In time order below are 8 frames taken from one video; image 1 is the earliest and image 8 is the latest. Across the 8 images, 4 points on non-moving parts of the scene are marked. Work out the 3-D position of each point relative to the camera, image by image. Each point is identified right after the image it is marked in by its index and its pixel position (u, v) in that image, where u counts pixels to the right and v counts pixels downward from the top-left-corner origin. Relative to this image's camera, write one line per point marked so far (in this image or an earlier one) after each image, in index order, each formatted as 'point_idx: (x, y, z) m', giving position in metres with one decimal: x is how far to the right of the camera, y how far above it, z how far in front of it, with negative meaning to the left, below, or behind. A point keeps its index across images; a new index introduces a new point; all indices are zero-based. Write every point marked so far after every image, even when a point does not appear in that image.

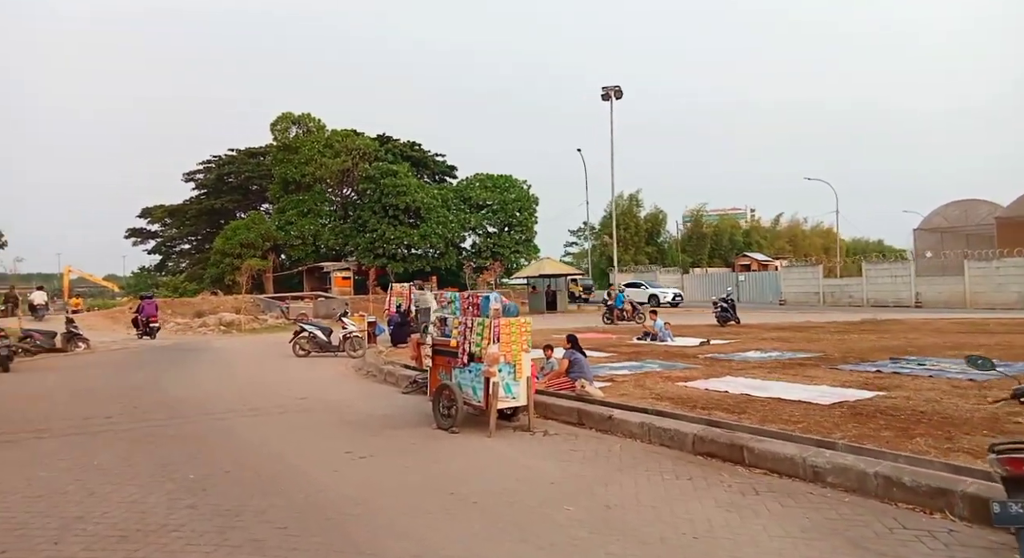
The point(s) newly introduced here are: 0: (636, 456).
0: (+0.9, -1.2, +4.8) m
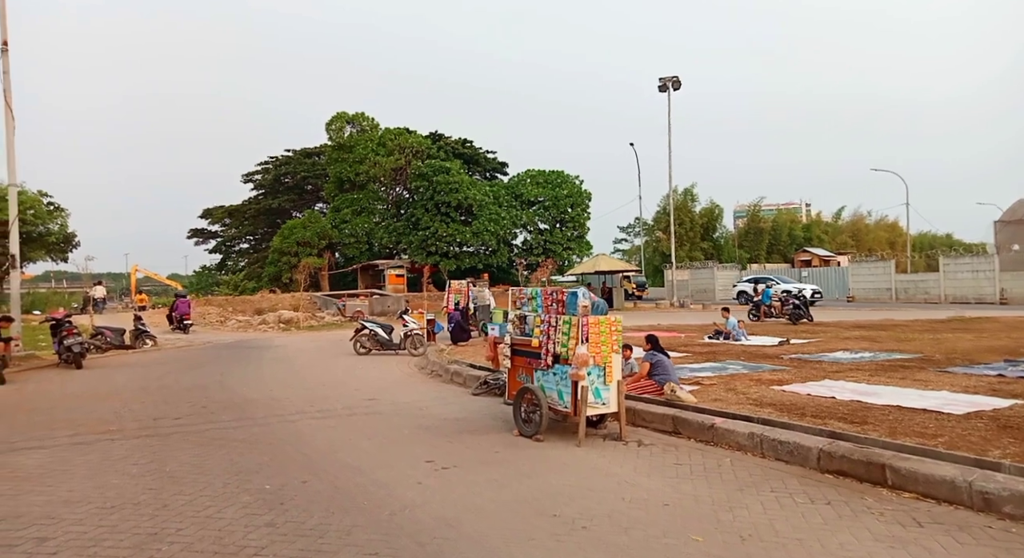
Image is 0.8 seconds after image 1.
0: (+1.5, -1.2, +4.2) m
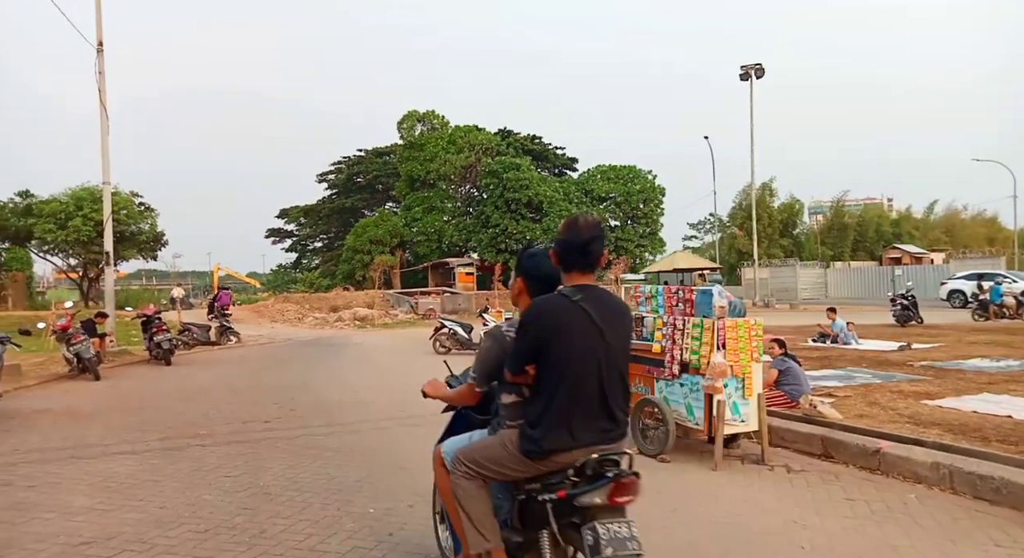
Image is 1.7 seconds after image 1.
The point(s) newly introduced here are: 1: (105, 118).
0: (+2.2, -1.2, +3.5) m
1: (-9.0, +3.6, +15.4) m
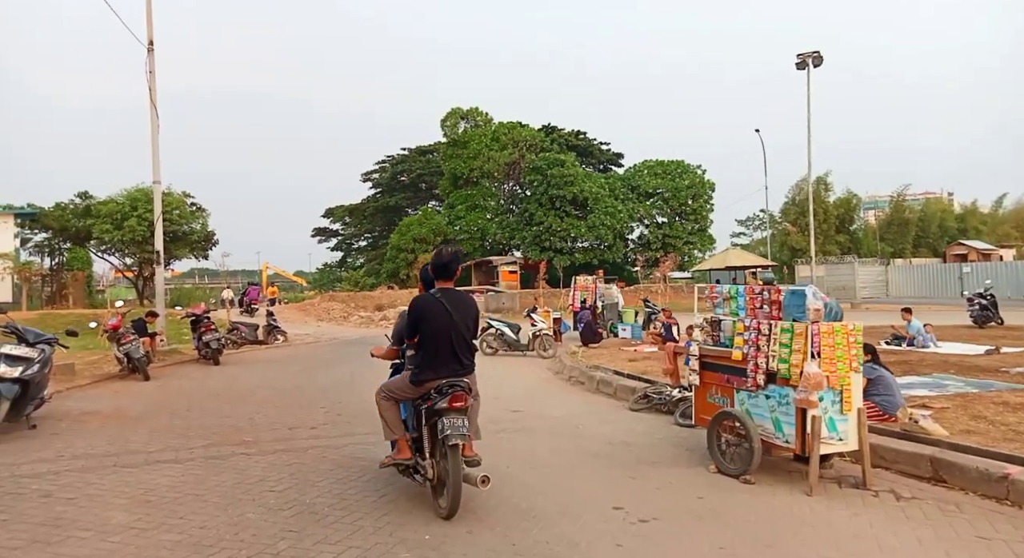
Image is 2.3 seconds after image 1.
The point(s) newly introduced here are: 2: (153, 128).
0: (+2.5, -1.2, +2.9) m
1: (-7.9, +3.6, +15.5) m
2: (-8.0, +3.4, +15.5) m
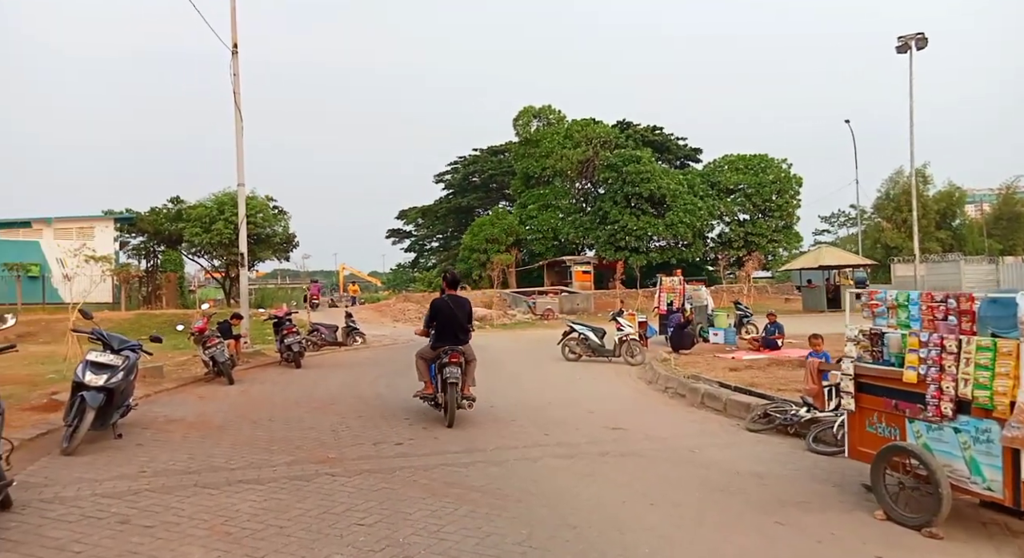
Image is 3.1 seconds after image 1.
0: (+3.1, -1.2, +1.9) m
1: (-6.1, +3.6, +15.5) m
2: (-6.2, +3.3, +15.6) m
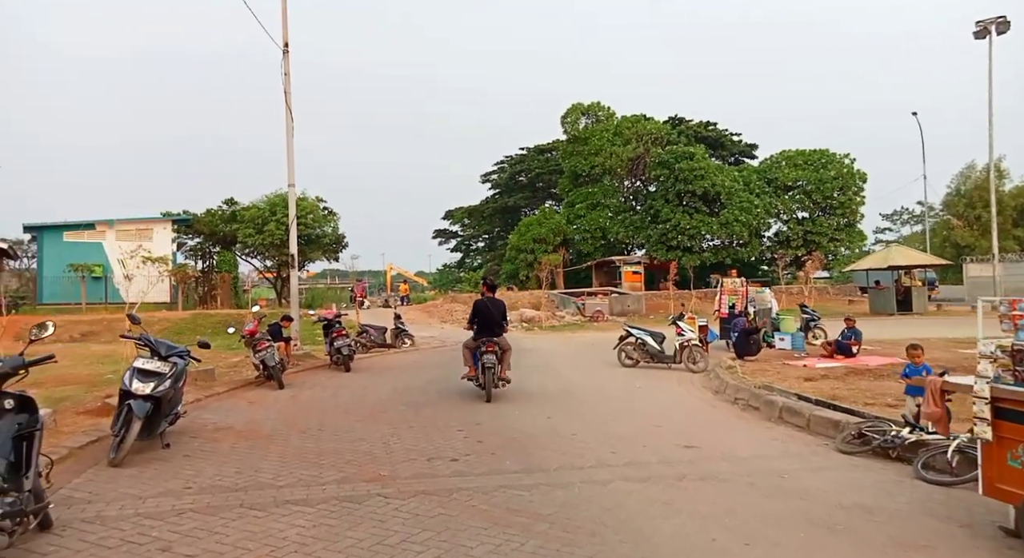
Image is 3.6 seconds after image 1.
0: (+3.3, -1.3, +1.2) m
1: (-4.9, +3.5, +15.4) m
2: (-5.0, +3.3, +15.5) m
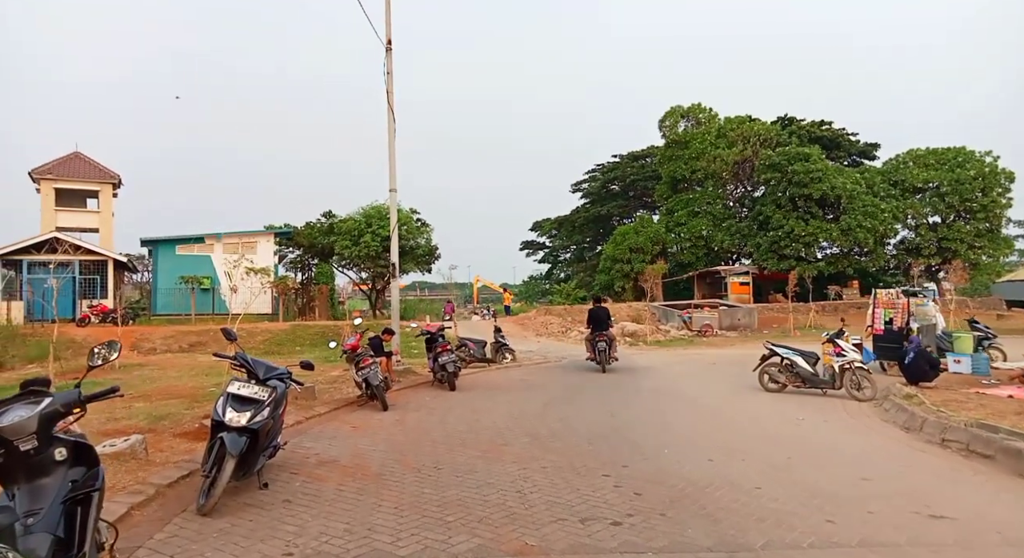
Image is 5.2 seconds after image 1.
0: (+3.9, -1.2, -0.7) m
1: (-2.5, +3.3, +14.5) m
2: (-2.6, +3.1, +14.6) m
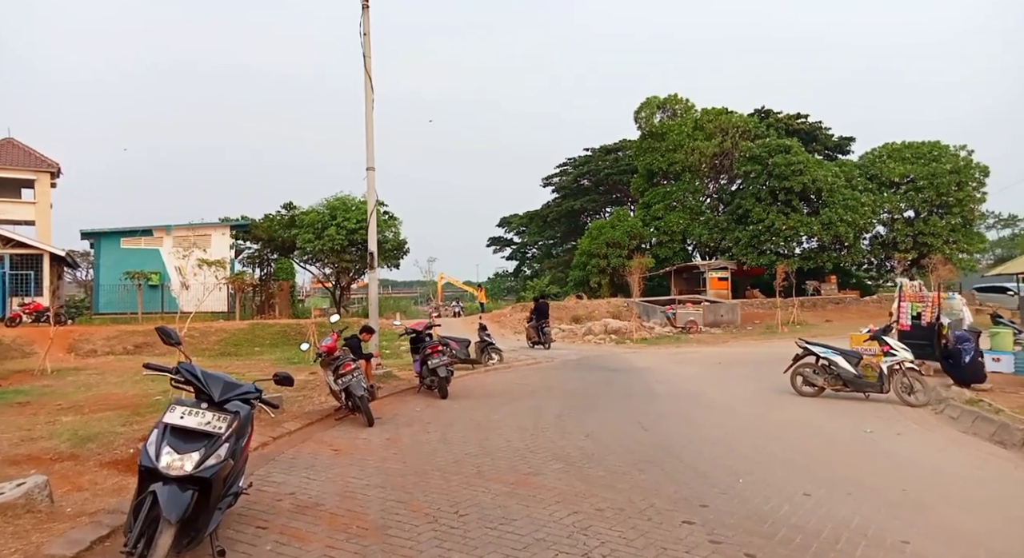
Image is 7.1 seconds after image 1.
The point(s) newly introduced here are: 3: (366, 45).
0: (+4.7, -1.1, -2.1) m
1: (-2.6, +3.5, +12.6) m
2: (-2.7, +3.2, +12.7) m
3: (-2.7, +4.3, +12.8) m
